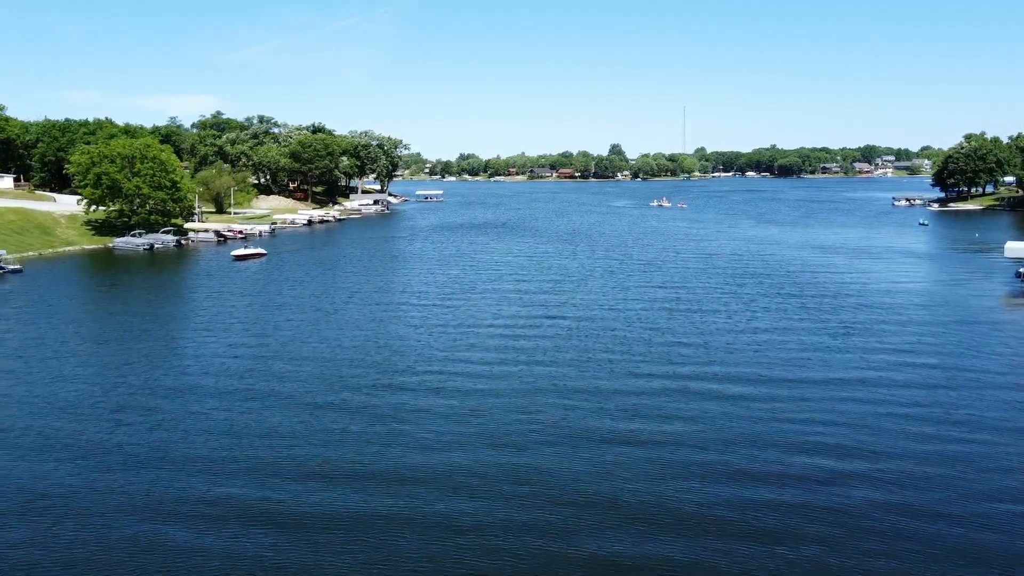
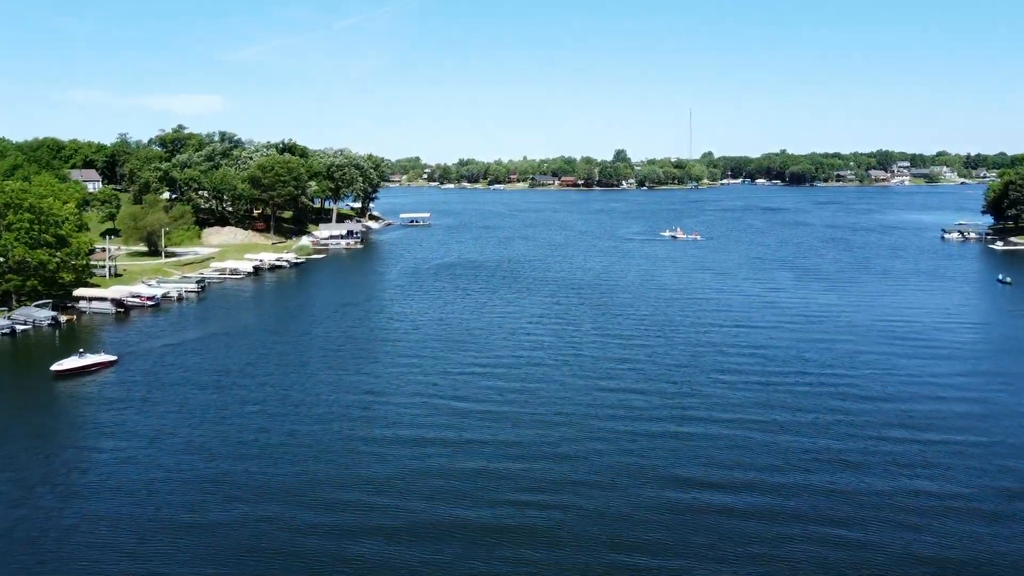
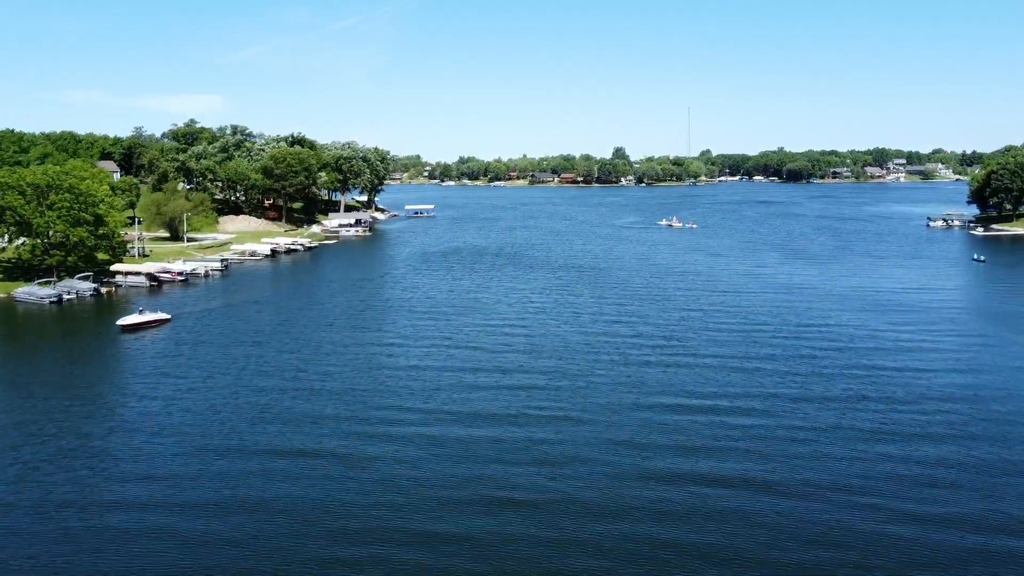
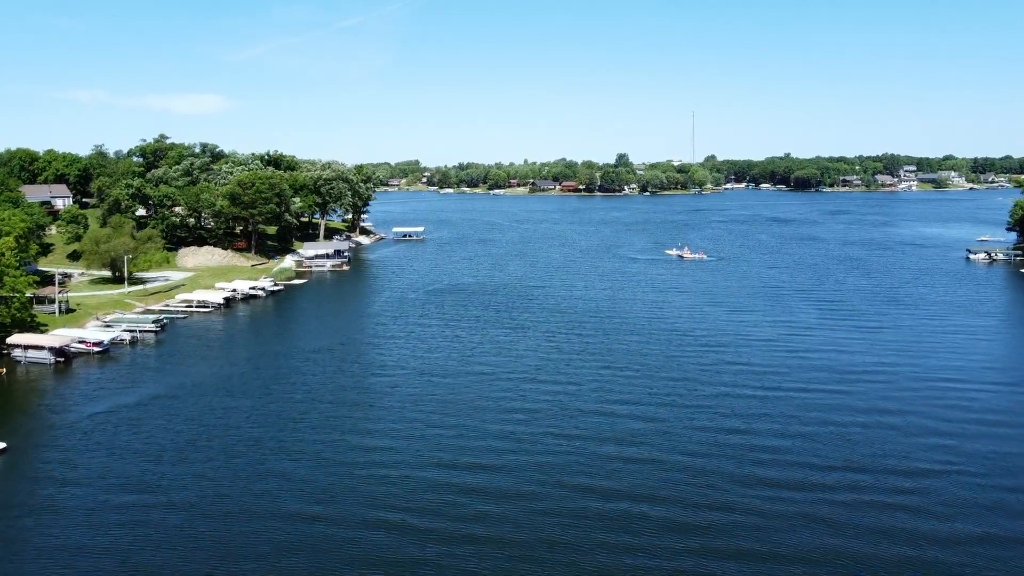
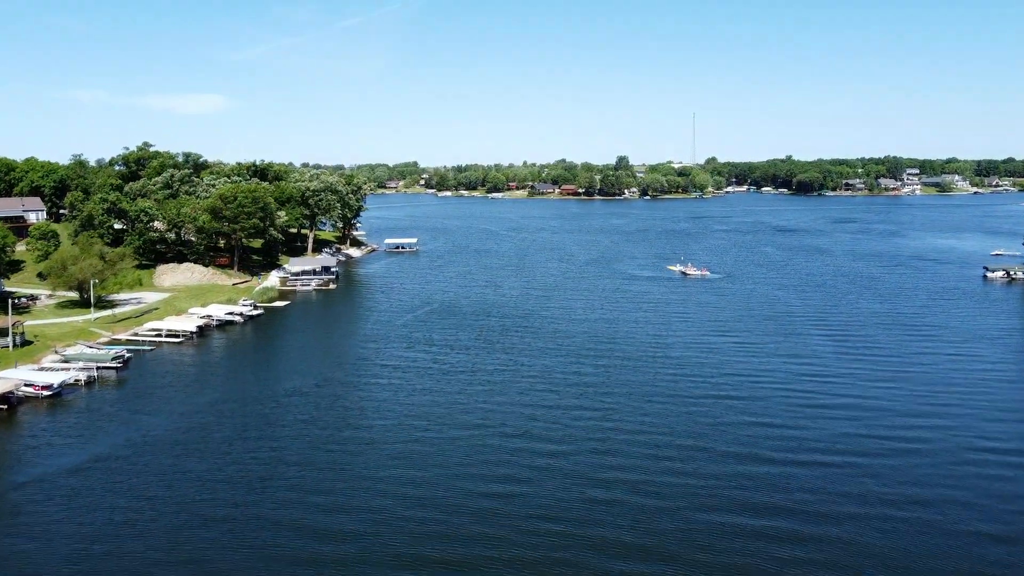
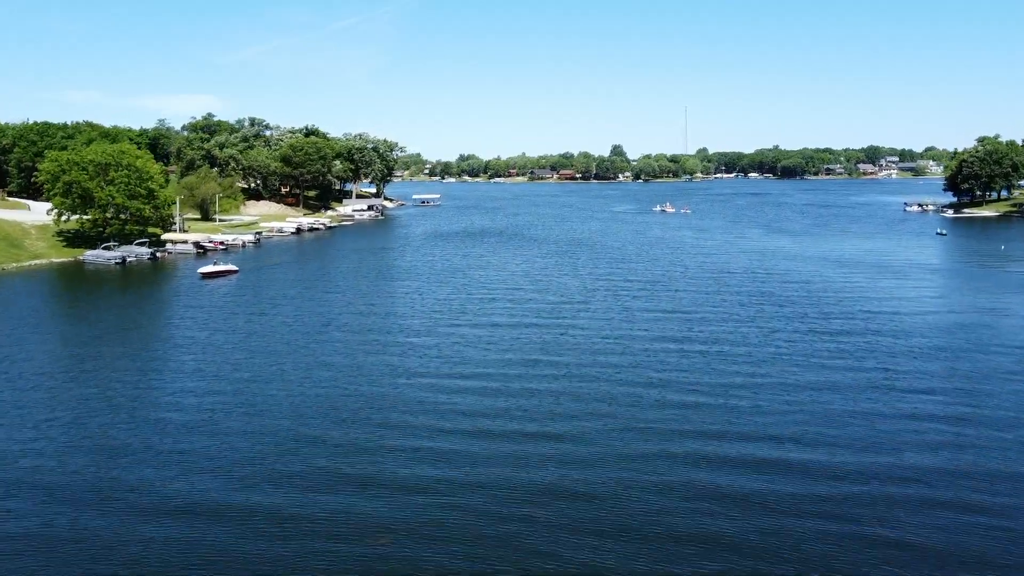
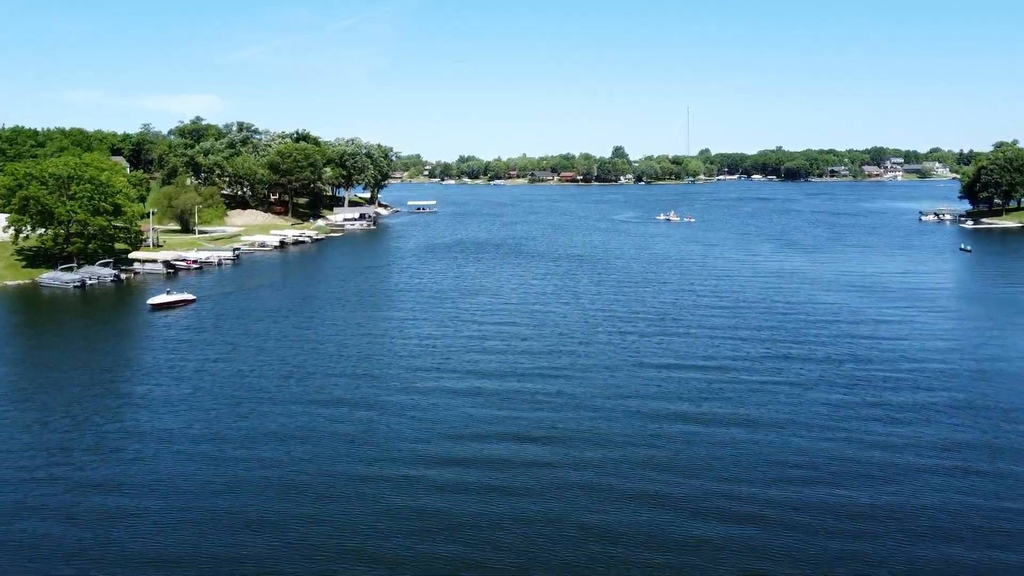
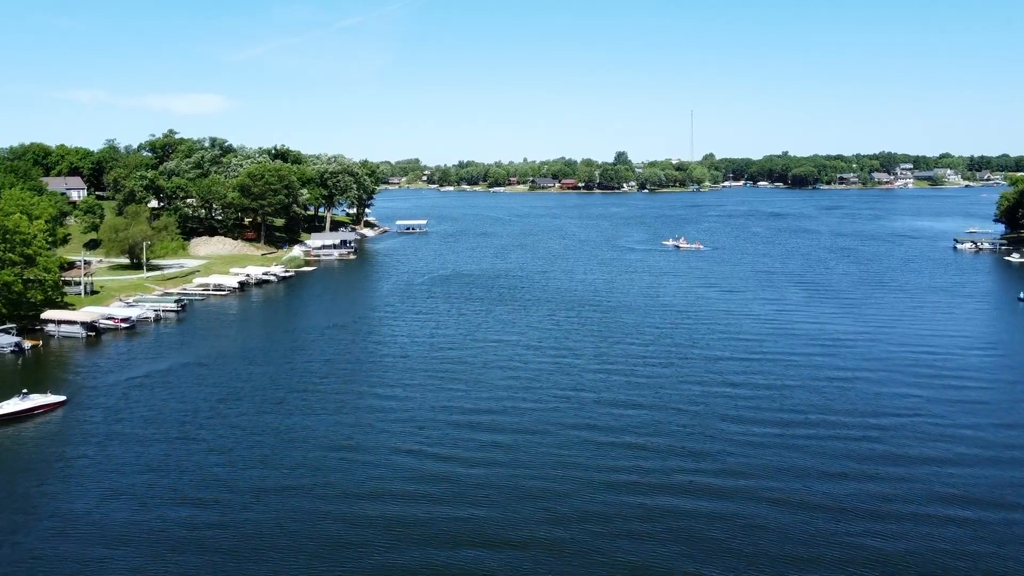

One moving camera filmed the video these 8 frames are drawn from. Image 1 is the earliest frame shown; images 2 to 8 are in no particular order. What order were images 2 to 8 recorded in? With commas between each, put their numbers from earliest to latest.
6, 7, 3, 2, 8, 4, 5
